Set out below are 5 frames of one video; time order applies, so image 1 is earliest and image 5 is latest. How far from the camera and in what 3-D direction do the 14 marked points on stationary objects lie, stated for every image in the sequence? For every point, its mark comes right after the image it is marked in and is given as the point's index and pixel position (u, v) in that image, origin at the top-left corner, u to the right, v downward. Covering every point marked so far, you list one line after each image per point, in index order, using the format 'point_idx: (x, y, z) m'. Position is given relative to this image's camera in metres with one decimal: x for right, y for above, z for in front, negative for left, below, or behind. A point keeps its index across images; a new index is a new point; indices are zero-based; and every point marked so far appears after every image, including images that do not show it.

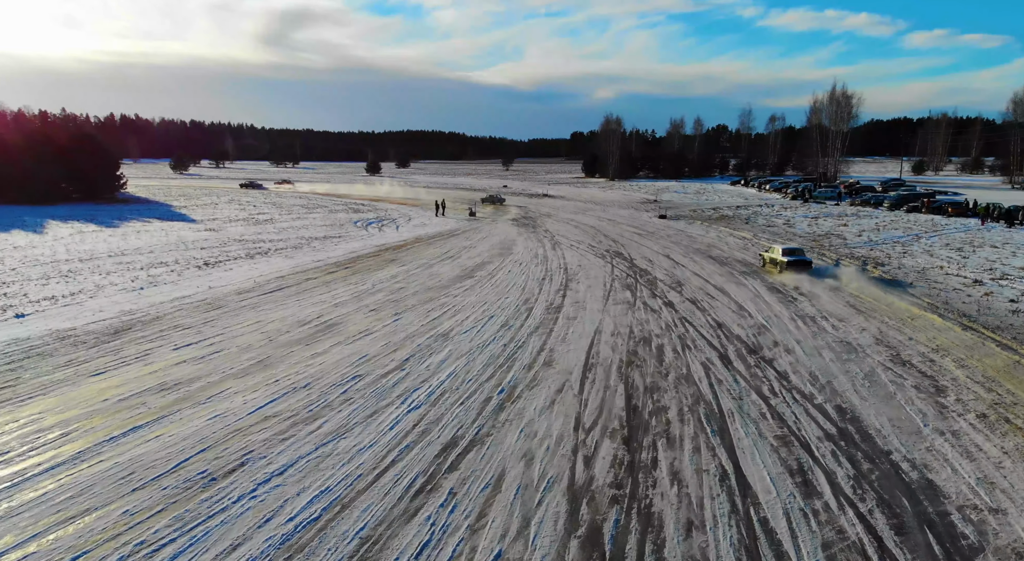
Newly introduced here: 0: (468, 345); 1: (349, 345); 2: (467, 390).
0: (-1.2, -1.7, +13.8) m
1: (-4.3, -1.7, +13.7) m
2: (-1.0, -2.3, +11.1) m
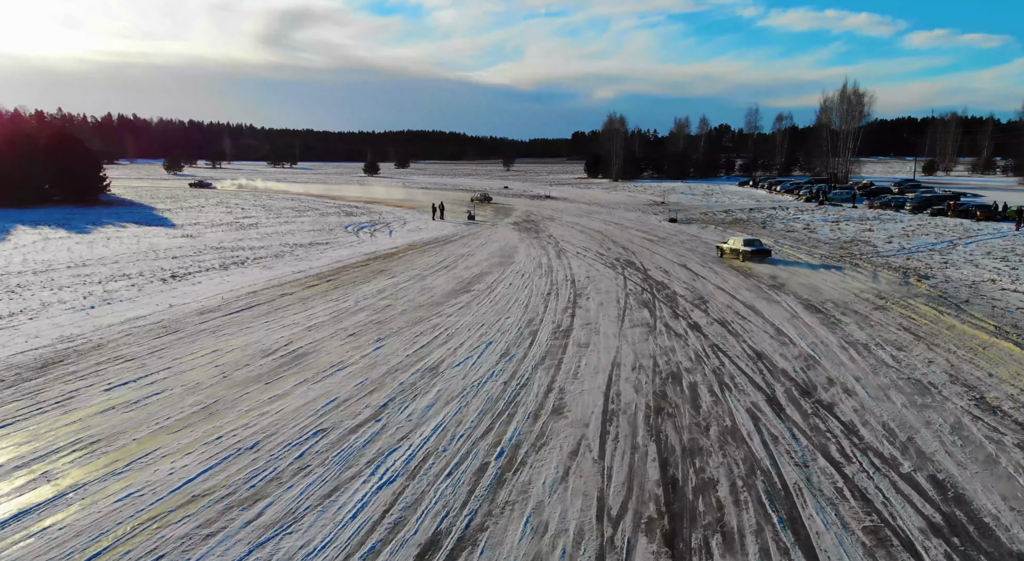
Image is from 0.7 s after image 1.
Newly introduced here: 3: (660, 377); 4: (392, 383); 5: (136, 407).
0: (-1.1, -2.2, +11.4) m
1: (-4.3, -2.3, +11.4) m
2: (-0.9, -2.9, +8.8) m
3: (+3.4, -2.2, +11.8) m
4: (-2.6, -2.2, +11.3) m
5: (-7.7, -2.6, +10.7) m
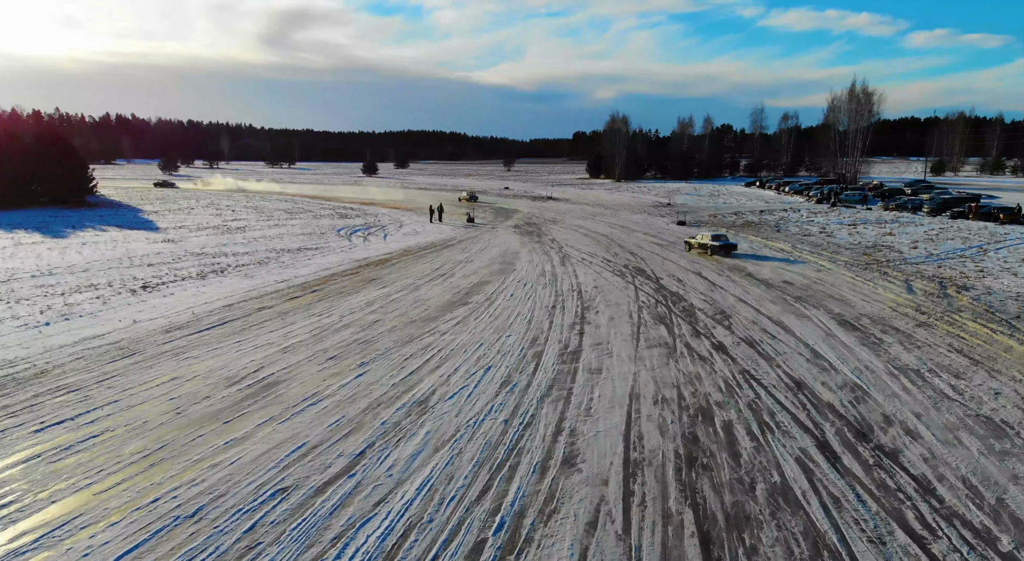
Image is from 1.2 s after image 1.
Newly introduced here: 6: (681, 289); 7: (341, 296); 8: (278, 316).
0: (-1.1, -2.6, +9.7) m
1: (-4.3, -2.7, +9.7) m
2: (-0.9, -3.3, +7.1) m
3: (+3.4, -2.6, +10.1) m
4: (-2.6, -2.6, +9.6) m
5: (-7.6, -3.0, +9.0) m
6: (+6.3, -0.3, +19.3) m
7: (-6.0, -0.6, +18.3) m
8: (-7.2, -1.1, +16.0) m
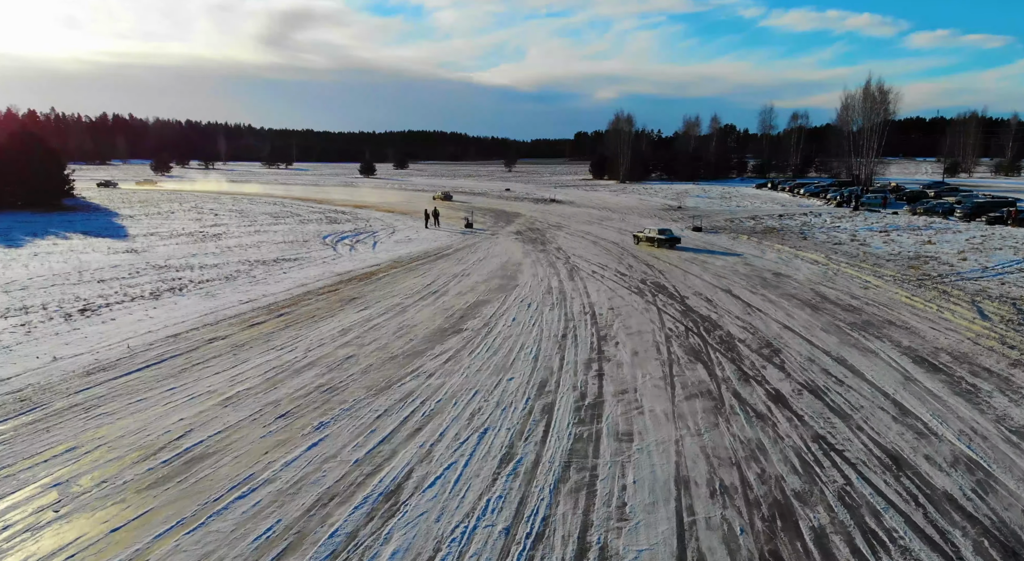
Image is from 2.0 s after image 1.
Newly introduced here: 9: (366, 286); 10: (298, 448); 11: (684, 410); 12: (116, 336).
0: (-1.0, -3.3, +6.9) m
1: (-4.2, -3.3, +6.9) m
2: (-0.8, -3.9, +4.2) m
3: (+3.4, -3.3, +7.3) m
4: (-2.5, -3.3, +6.8) m
5: (-7.6, -3.6, +6.1) m
6: (+6.3, -1.0, +16.5) m
7: (-6.0, -1.2, +15.5) m
8: (-7.1, -1.8, +13.2) m
9: (-5.6, -0.2, +19.9) m
10: (-3.6, -2.8, +8.8) m
11: (+3.3, -2.5, +10.2) m
12: (-10.8, -1.5, +14.3) m
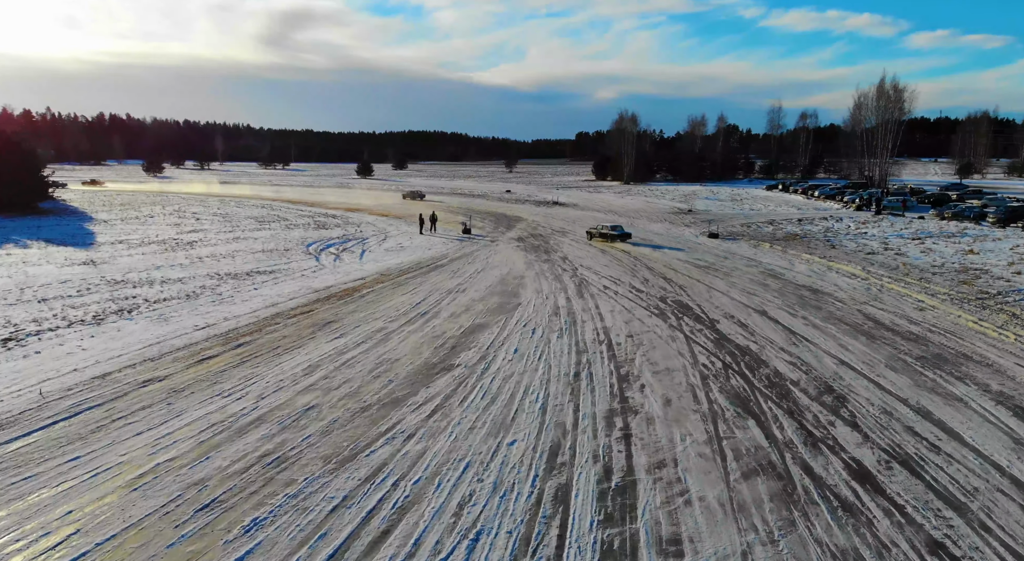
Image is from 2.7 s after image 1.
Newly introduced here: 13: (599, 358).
0: (-1.0, -3.9, +4.3) m
1: (-4.2, -4.0, +4.3) m
2: (-0.8, -4.6, +1.7) m
3: (+3.5, -3.9, +4.7) m
4: (-2.5, -3.9, +4.3) m
5: (-7.6, -4.3, +3.6) m
6: (+6.4, -1.6, +13.9) m
7: (-5.9, -1.9, +13.0) m
8: (-7.1, -2.4, +10.6) m
9: (-5.5, -0.9, +17.3) m
10: (-3.6, -3.5, +6.3) m
11: (+3.4, -3.2, +7.6) m
12: (-10.8, -2.1, +11.7) m
13: (+2.2, -2.0, +13.0) m
